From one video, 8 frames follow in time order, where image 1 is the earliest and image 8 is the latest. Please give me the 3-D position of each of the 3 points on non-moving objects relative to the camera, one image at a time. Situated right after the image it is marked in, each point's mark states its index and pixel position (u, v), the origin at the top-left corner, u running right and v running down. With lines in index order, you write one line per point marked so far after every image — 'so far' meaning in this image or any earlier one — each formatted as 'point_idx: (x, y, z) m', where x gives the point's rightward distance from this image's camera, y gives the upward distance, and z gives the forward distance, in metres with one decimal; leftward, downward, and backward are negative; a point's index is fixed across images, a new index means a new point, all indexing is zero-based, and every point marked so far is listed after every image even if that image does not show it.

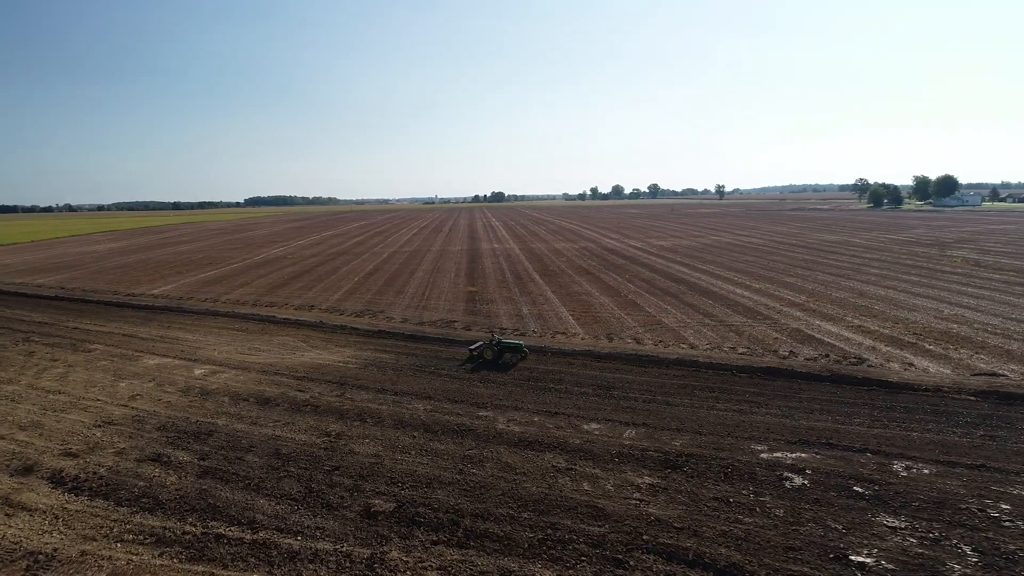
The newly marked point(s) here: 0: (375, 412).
0: (-2.5, -2.3, +12.9) m
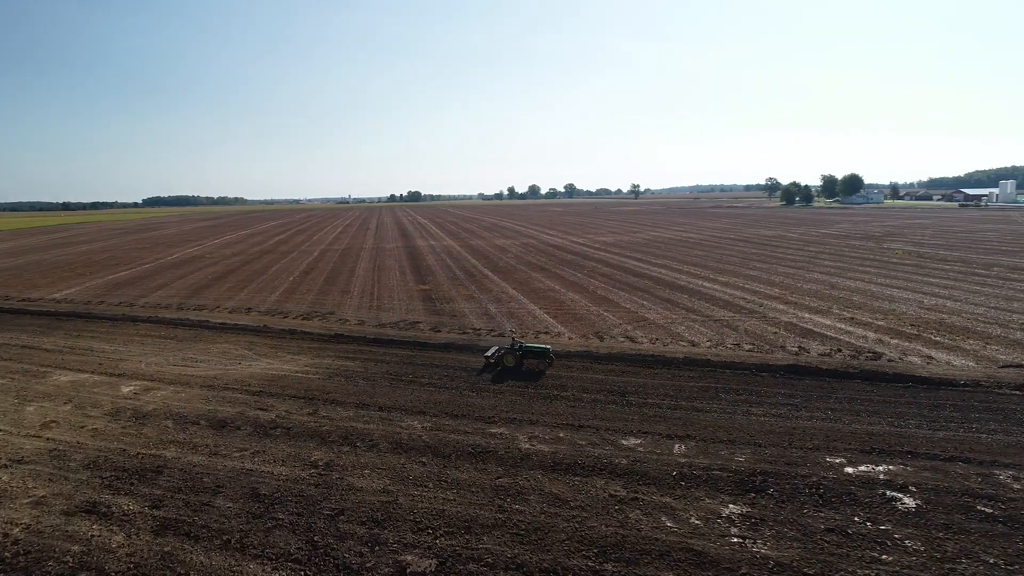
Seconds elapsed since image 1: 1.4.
0: (-2.2, -2.2, +10.6) m
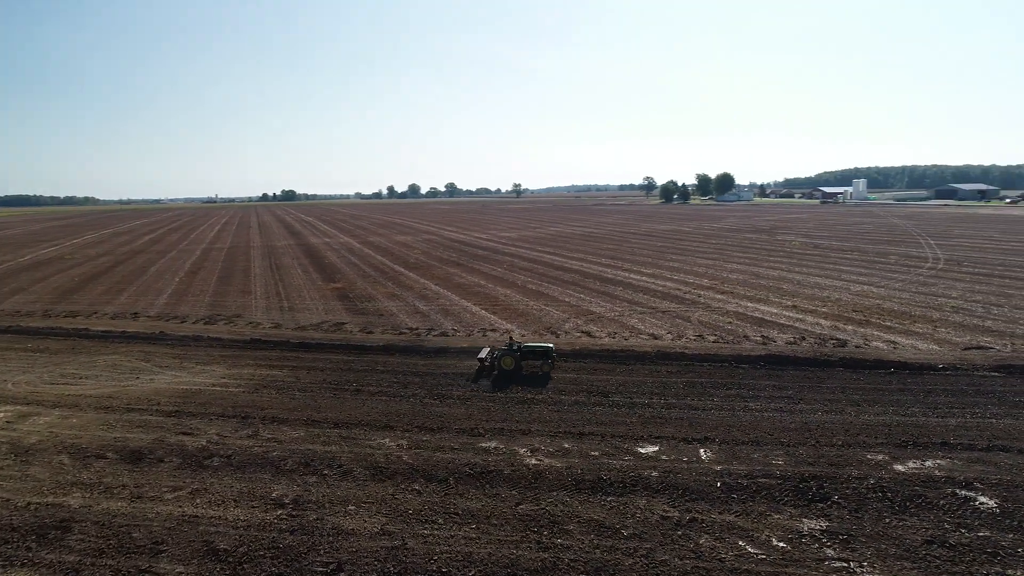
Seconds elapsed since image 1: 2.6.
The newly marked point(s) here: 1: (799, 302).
0: (-2.2, -2.1, +8.7) m
1: (+7.8, -0.4, +19.2) m
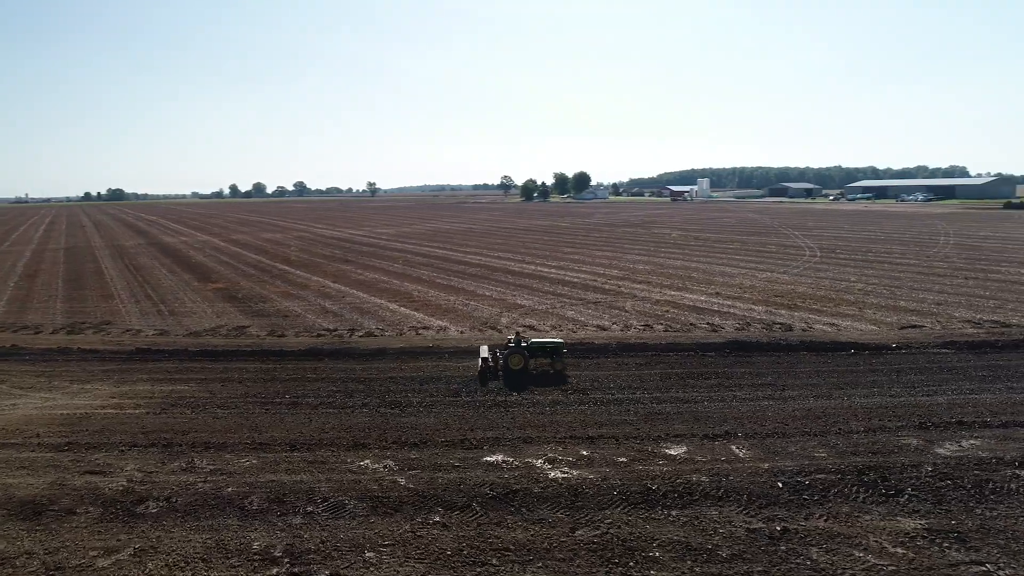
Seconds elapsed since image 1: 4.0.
0: (-2.0, -2.0, +6.9) m
1: (+5.6, 0.0, +19.3) m
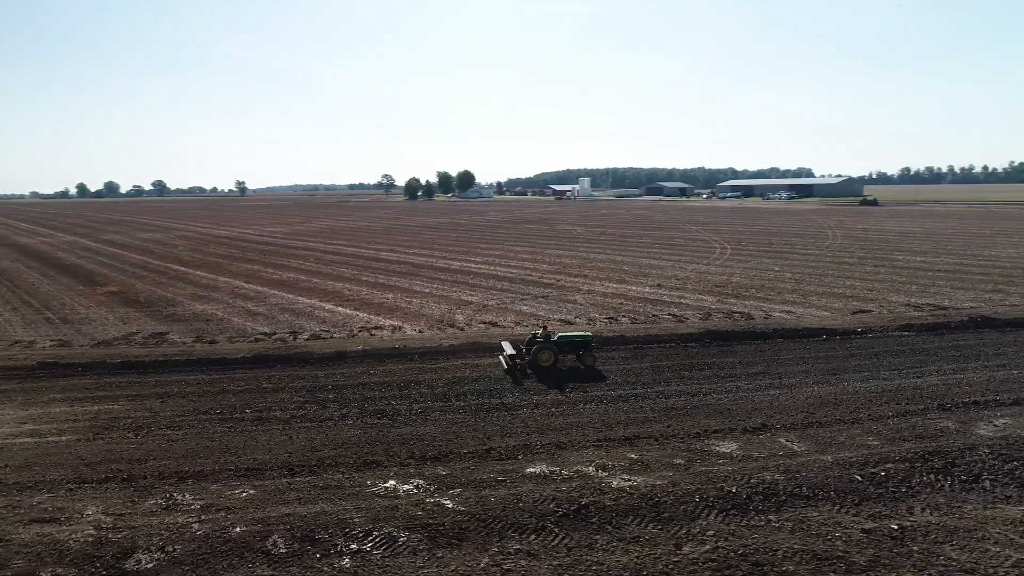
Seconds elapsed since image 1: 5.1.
0: (-1.4, -1.9, +5.7) m
1: (+3.9, +0.2, +19.1) m
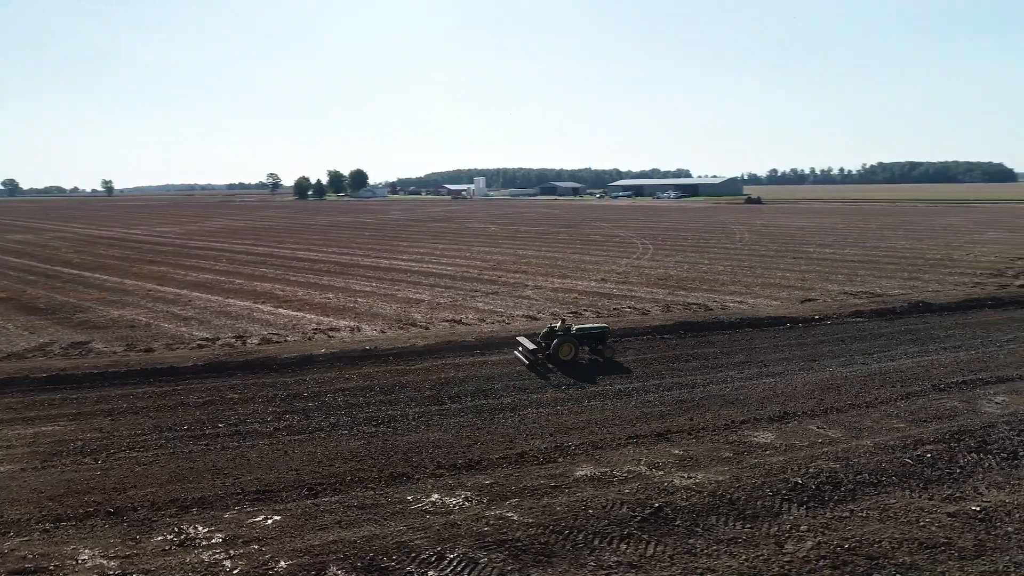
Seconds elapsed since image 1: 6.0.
0: (-0.8, -1.8, +4.9) m
1: (+2.3, +0.3, +19.1) m
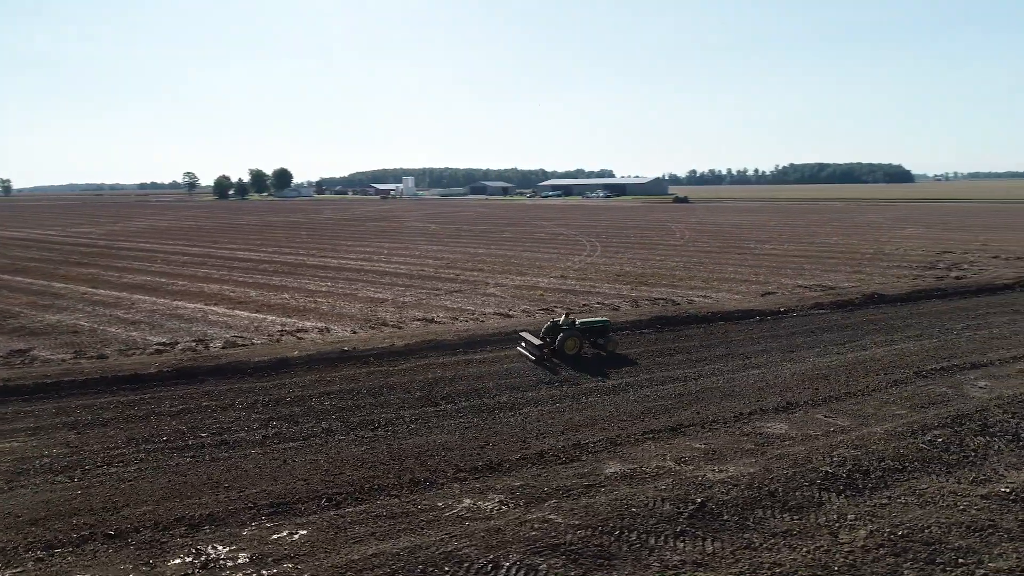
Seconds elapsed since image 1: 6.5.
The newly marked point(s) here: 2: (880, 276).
0: (-0.4, -1.8, +4.6) m
1: (+1.2, +0.4, +19.0) m
2: (+9.4, +0.3, +18.3) m
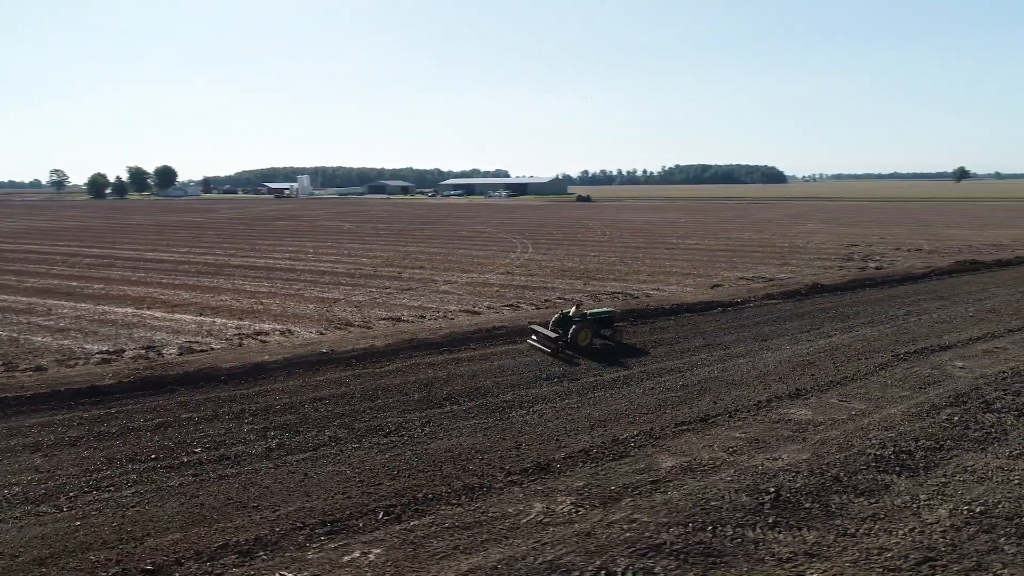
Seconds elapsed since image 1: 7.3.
0: (+0.2, -1.7, +4.3) m
1: (-0.3, +0.5, +18.7) m
2: (+7.9, +0.6, +19.2) m
